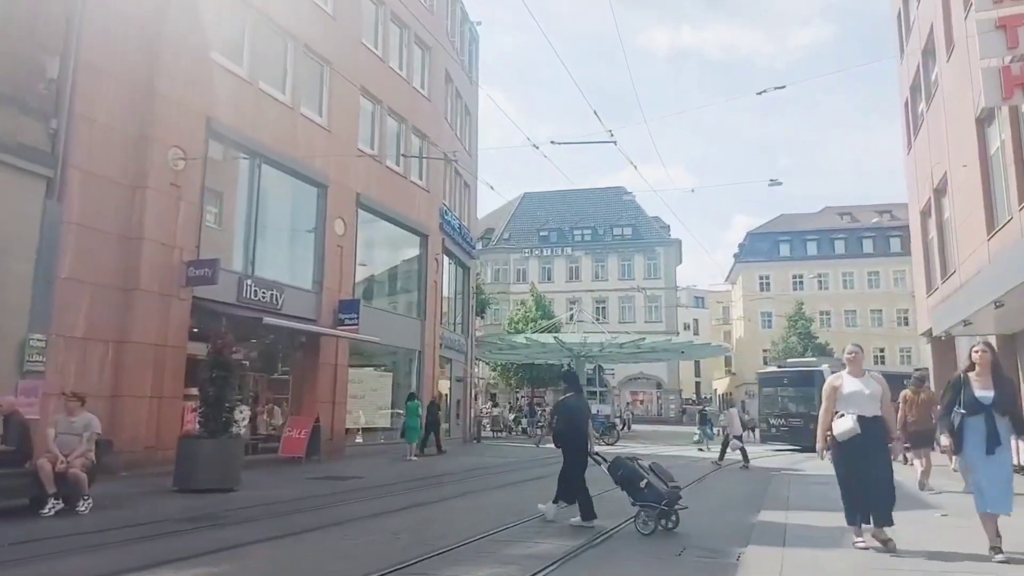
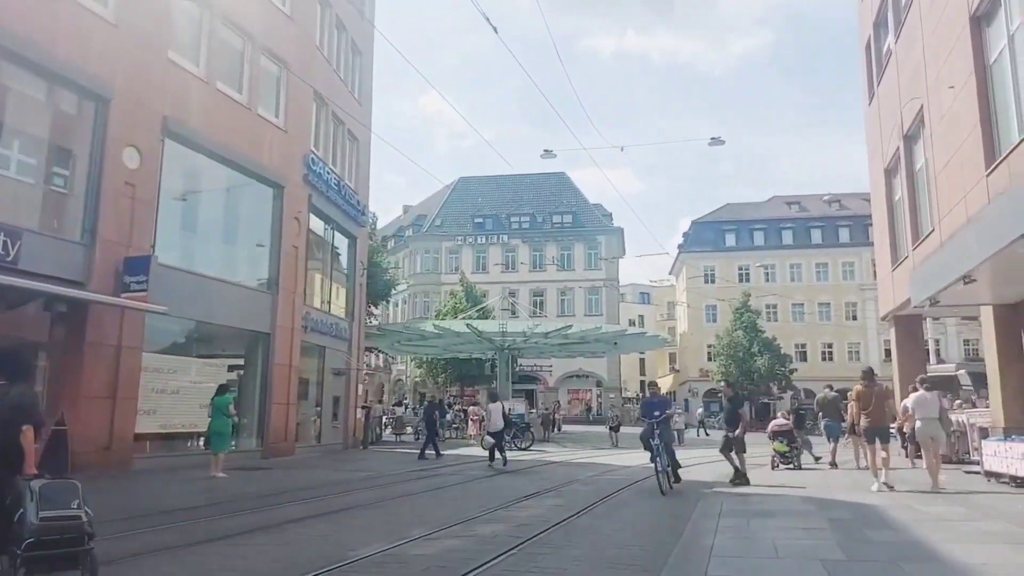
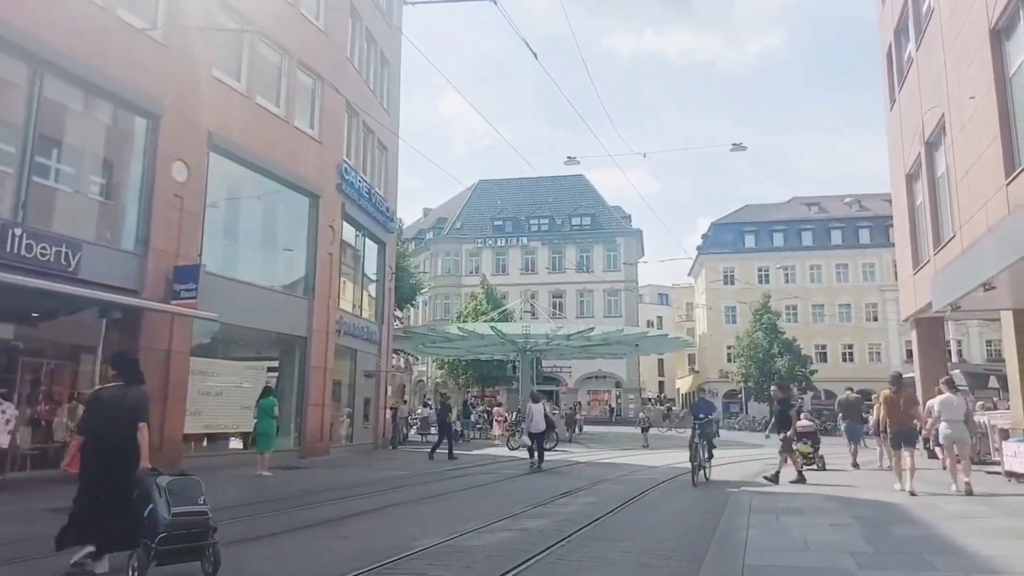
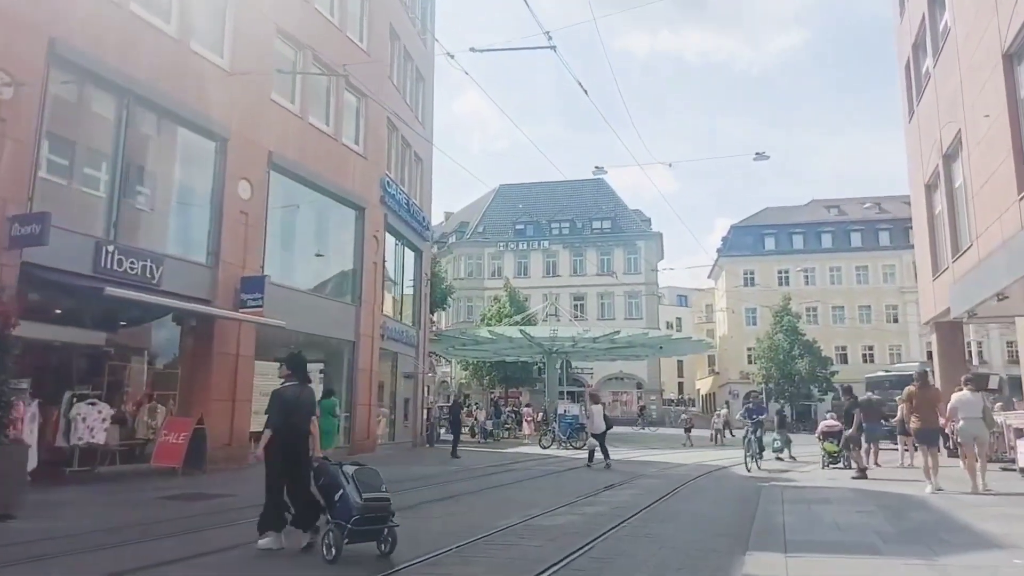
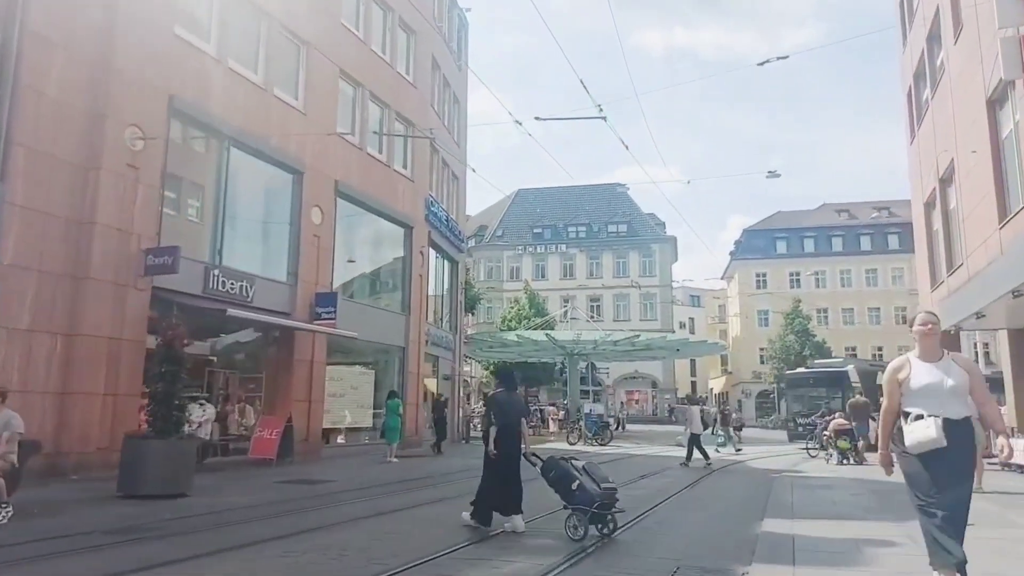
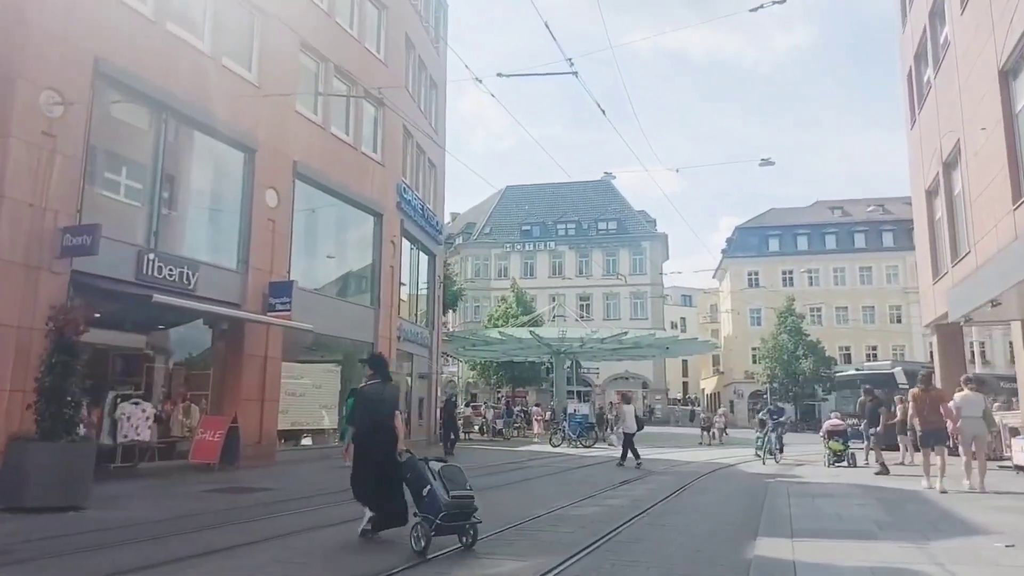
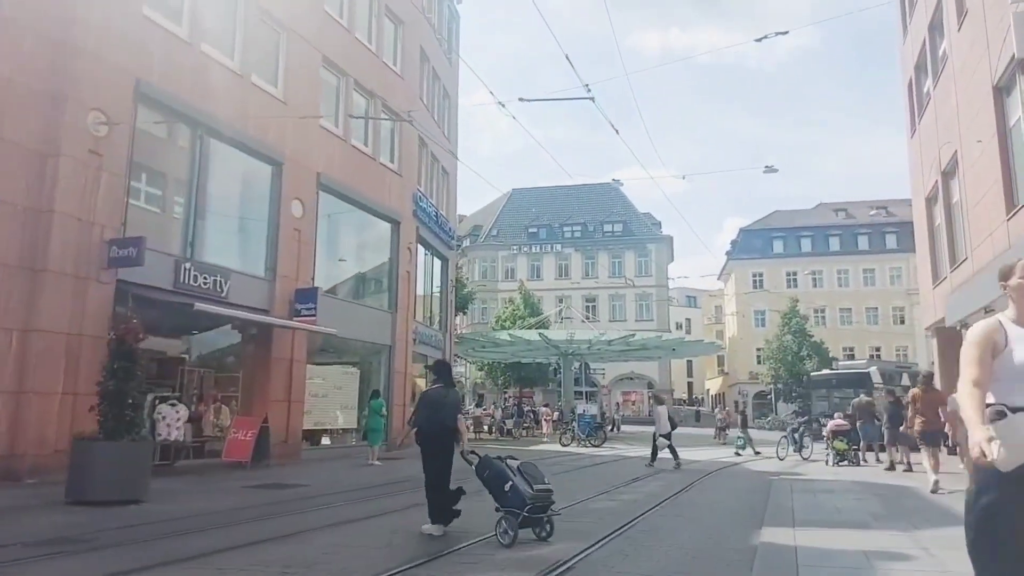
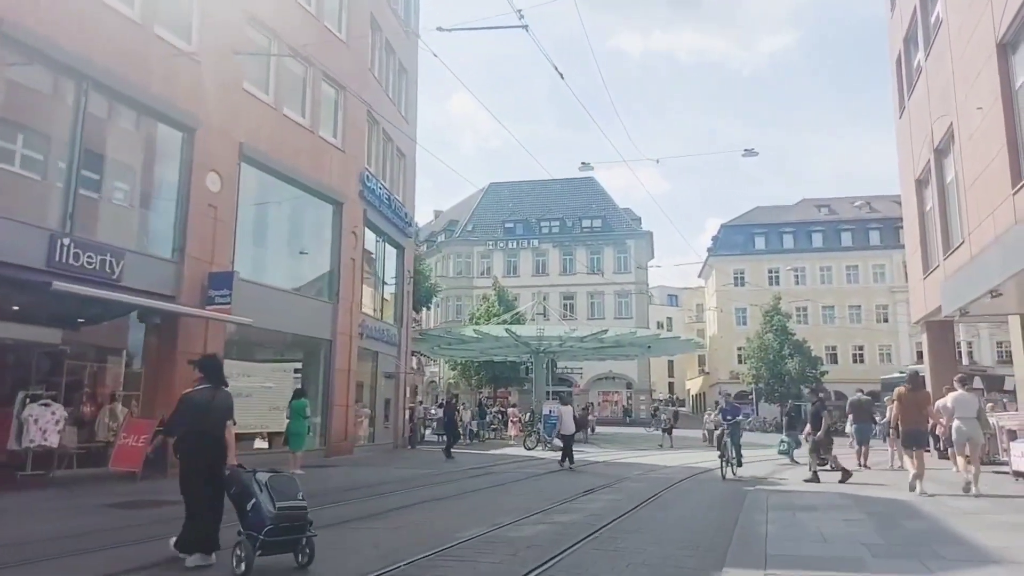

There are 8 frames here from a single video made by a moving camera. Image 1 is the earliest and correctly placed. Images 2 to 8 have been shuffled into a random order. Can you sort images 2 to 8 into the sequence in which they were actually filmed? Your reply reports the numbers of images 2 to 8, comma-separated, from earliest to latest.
5, 7, 6, 4, 8, 3, 2
